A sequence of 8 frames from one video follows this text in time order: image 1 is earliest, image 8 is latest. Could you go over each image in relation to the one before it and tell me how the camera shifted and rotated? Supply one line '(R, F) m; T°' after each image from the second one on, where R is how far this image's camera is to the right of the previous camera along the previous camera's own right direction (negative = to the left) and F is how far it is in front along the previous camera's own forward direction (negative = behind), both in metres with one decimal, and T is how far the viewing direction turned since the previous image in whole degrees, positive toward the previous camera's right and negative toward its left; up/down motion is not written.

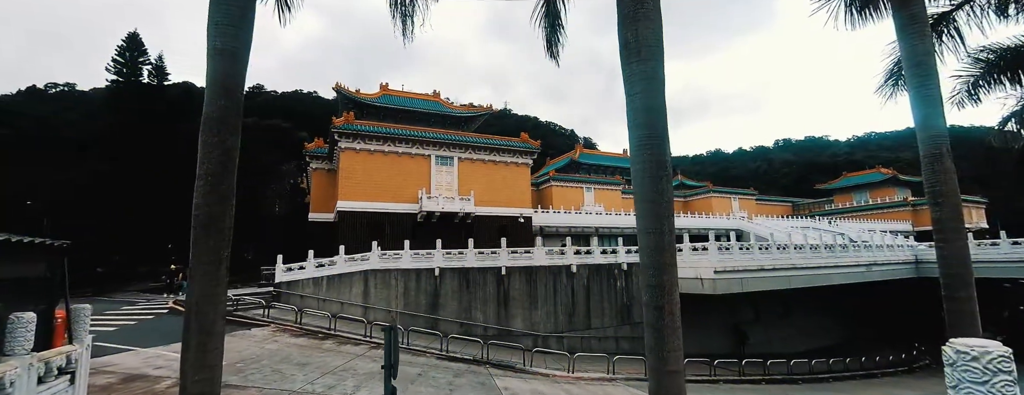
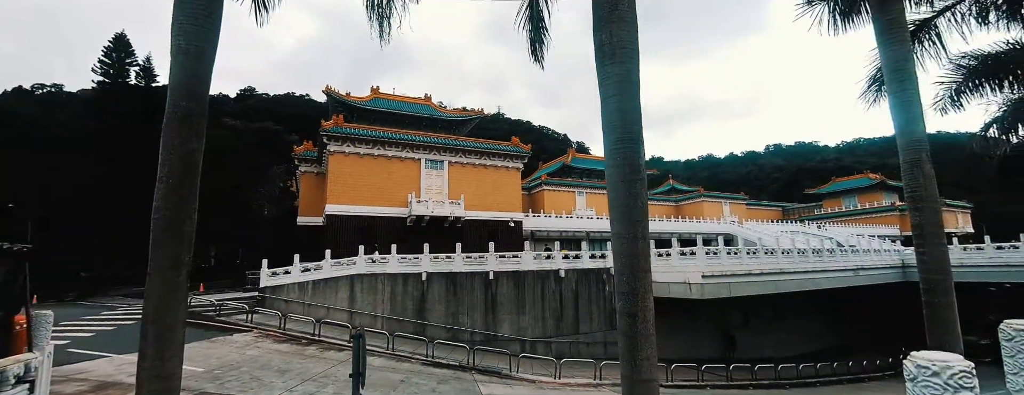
(+0.2, +0.1) m; +1°
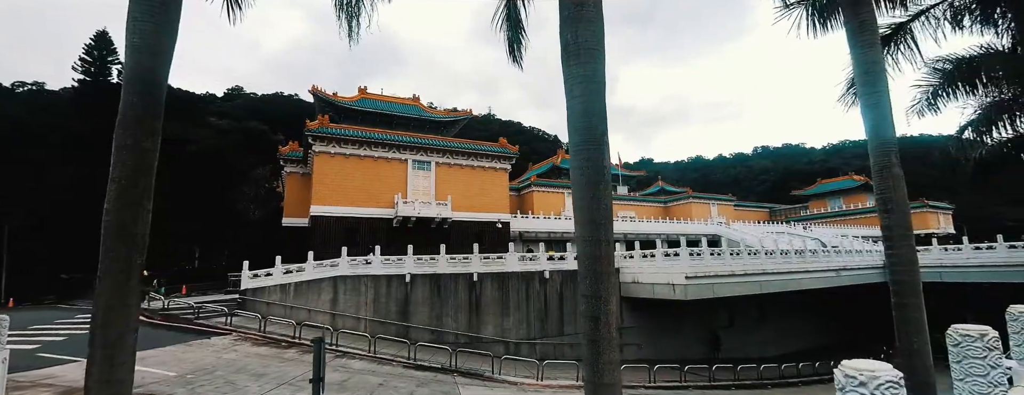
(+0.2, 0.0) m; +1°
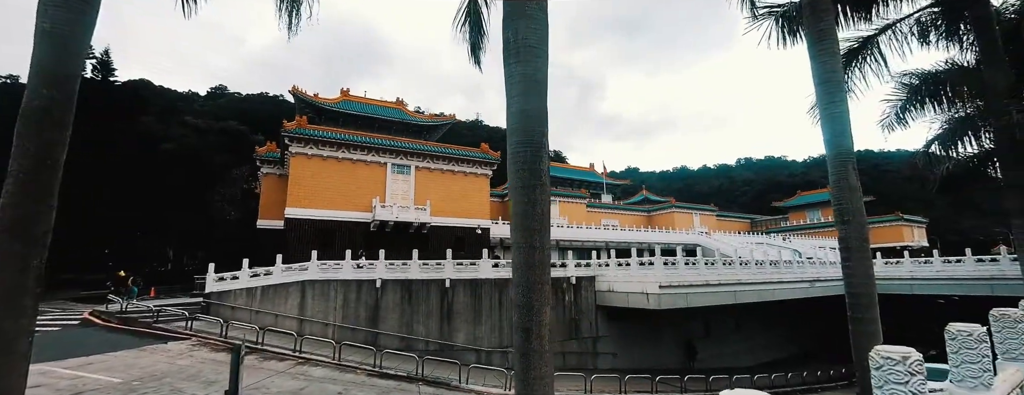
(+0.4, +0.2) m; +1°
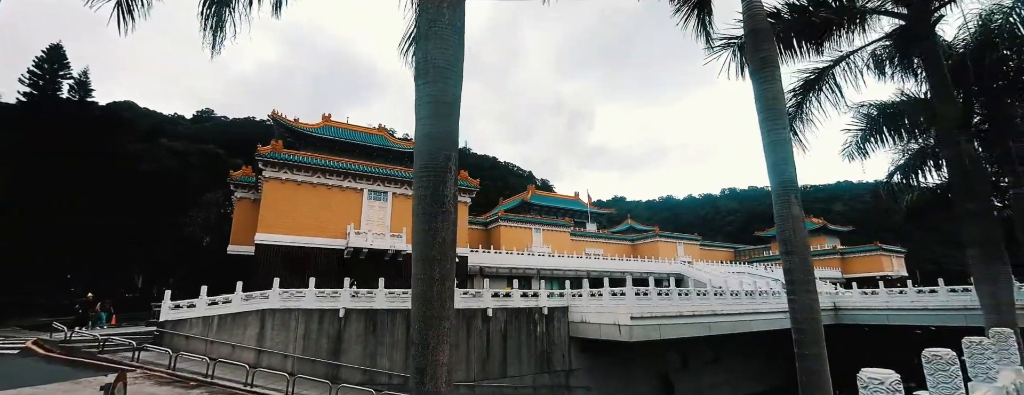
(+0.6, +0.2) m; +1°
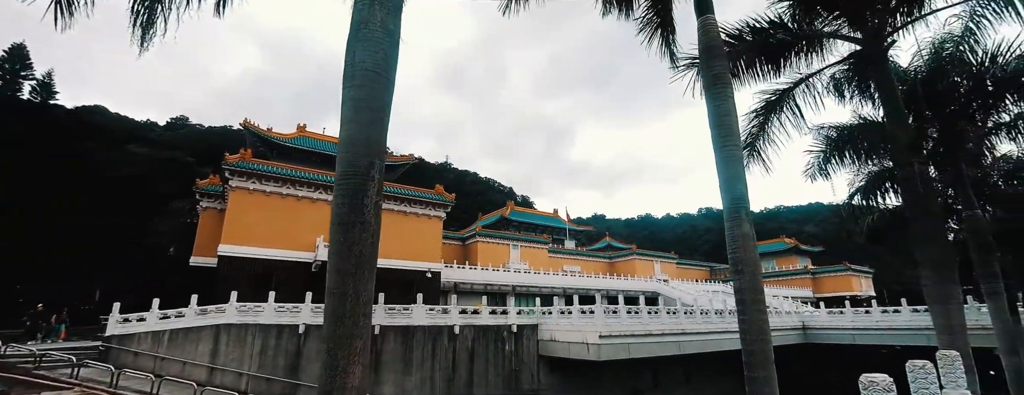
(+0.4, +0.1) m; +2°
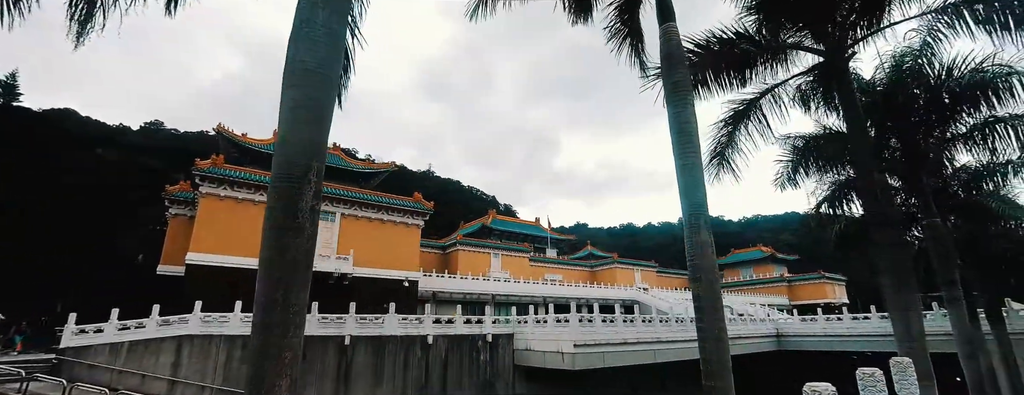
(+0.3, +0.1) m; +2°
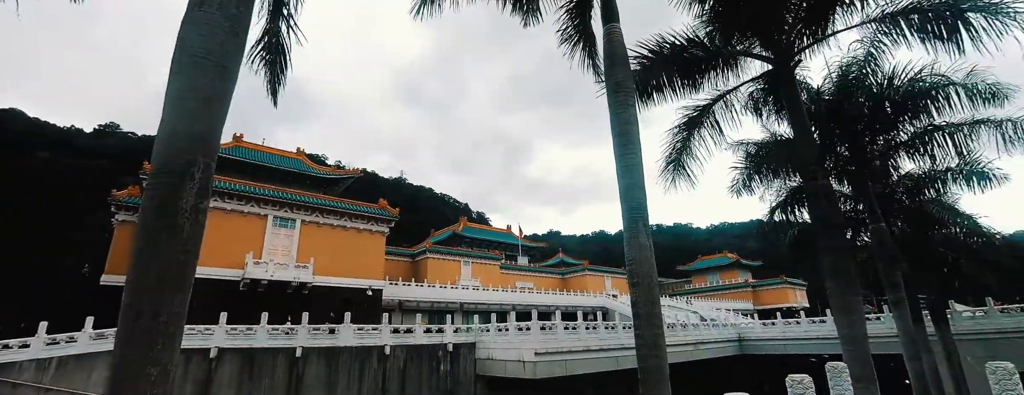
(+0.4, +0.2) m; +3°
